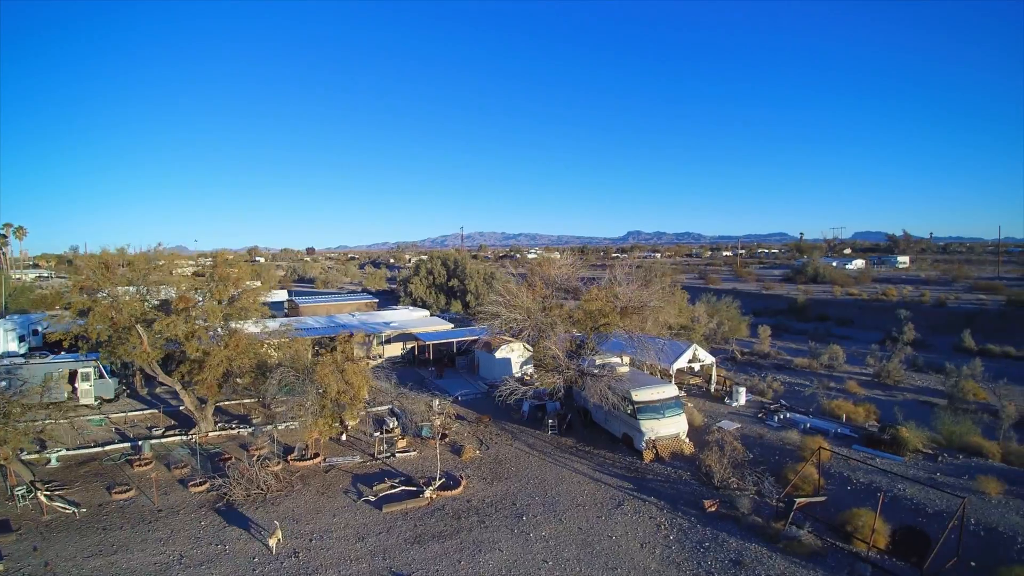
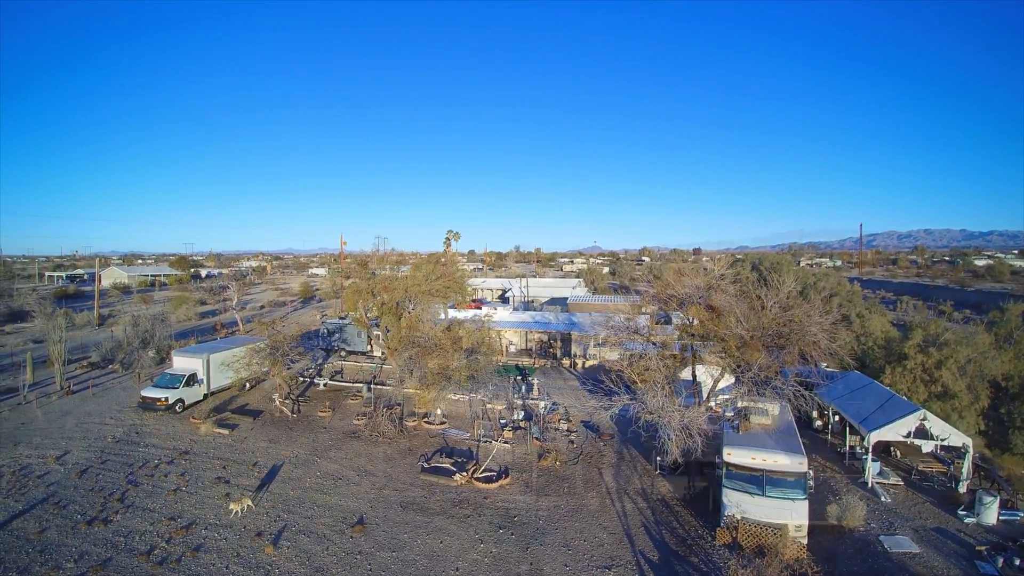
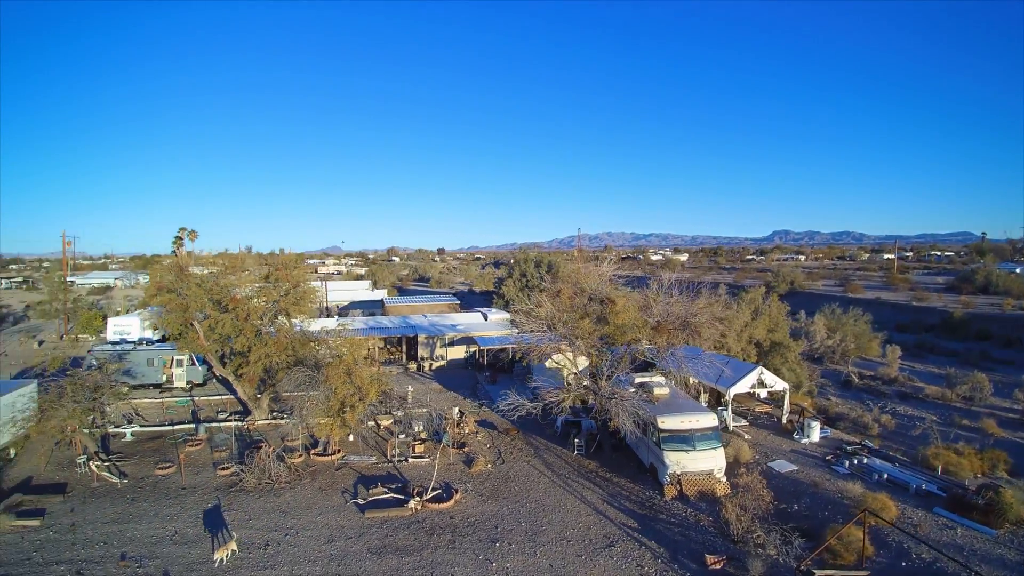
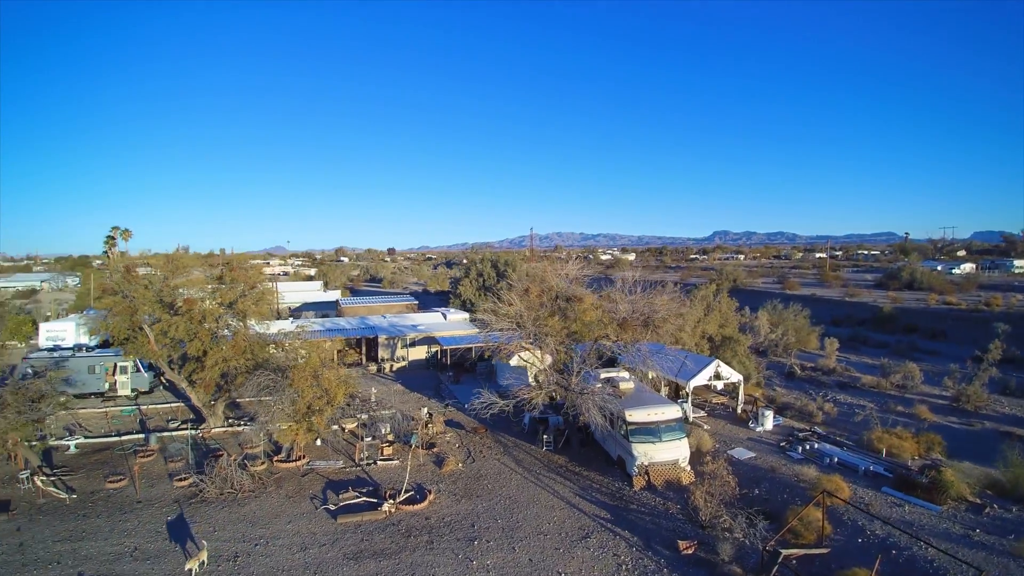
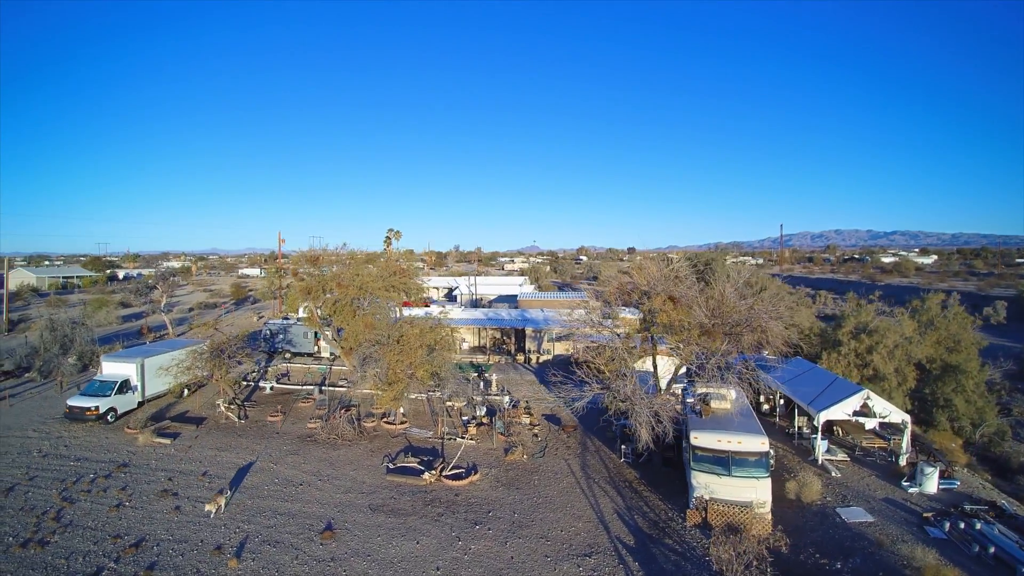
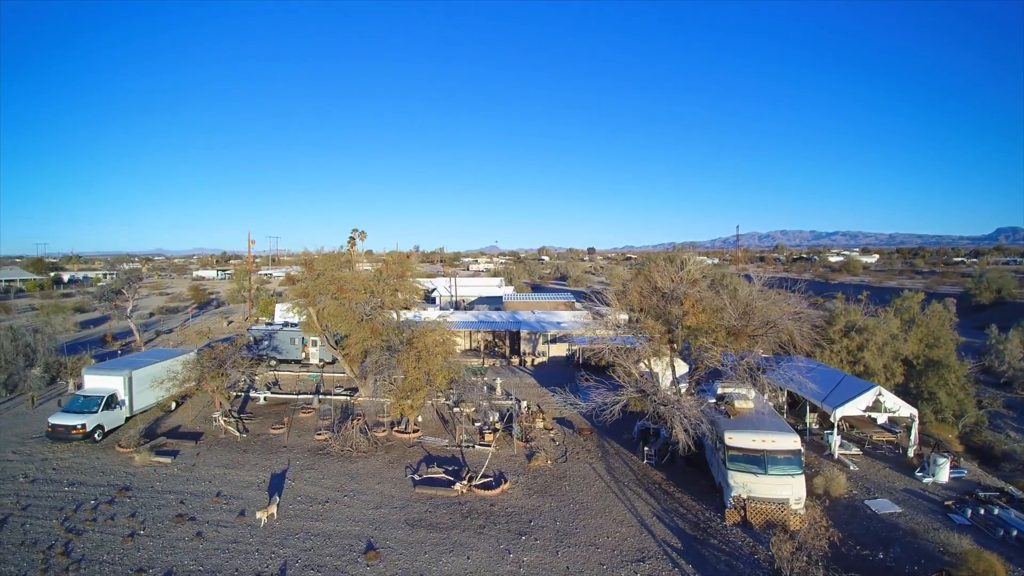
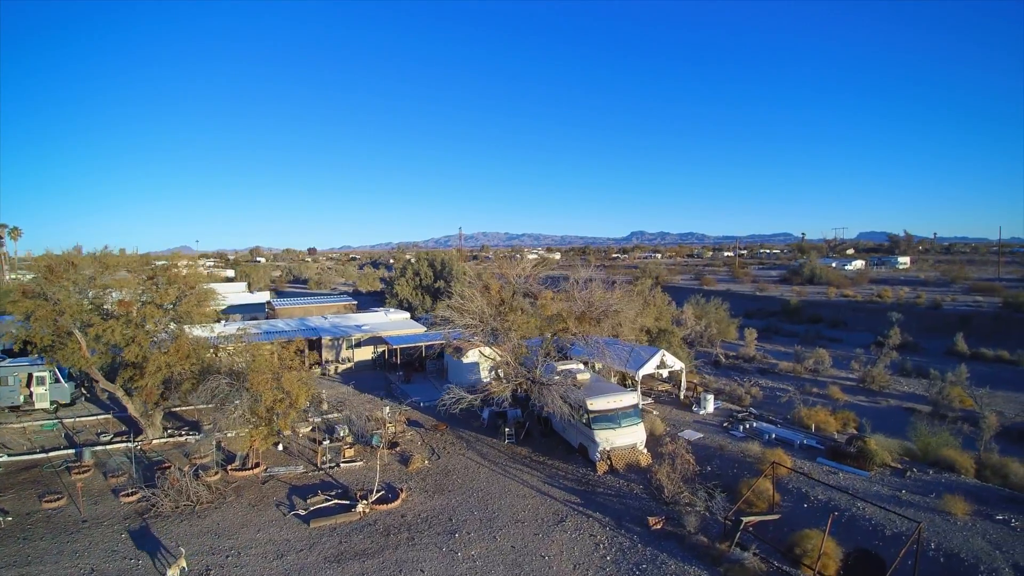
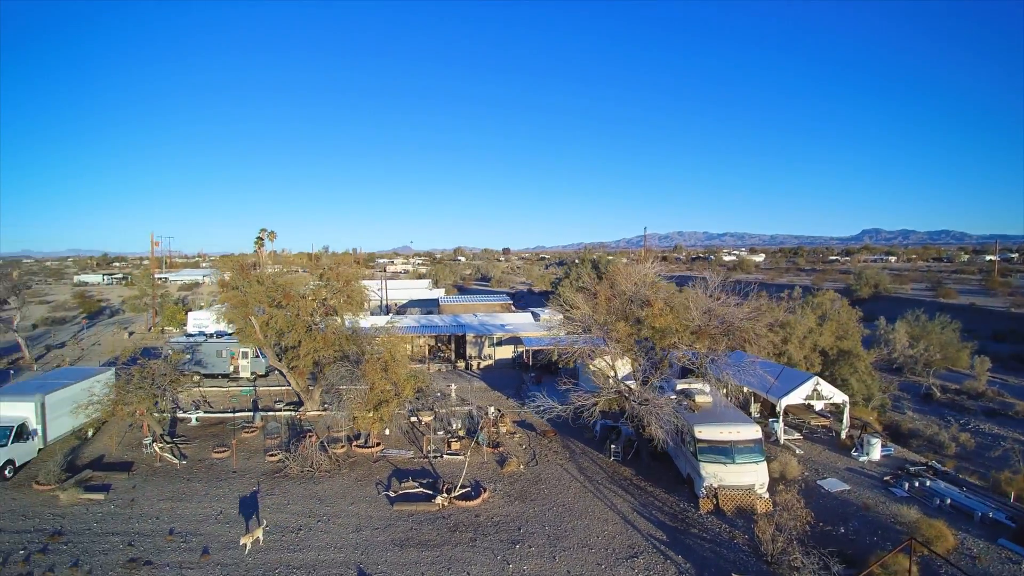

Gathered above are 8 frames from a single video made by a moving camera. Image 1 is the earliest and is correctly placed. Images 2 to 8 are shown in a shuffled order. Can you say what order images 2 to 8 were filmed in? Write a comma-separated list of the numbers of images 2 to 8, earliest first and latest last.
7, 4, 3, 8, 6, 5, 2
